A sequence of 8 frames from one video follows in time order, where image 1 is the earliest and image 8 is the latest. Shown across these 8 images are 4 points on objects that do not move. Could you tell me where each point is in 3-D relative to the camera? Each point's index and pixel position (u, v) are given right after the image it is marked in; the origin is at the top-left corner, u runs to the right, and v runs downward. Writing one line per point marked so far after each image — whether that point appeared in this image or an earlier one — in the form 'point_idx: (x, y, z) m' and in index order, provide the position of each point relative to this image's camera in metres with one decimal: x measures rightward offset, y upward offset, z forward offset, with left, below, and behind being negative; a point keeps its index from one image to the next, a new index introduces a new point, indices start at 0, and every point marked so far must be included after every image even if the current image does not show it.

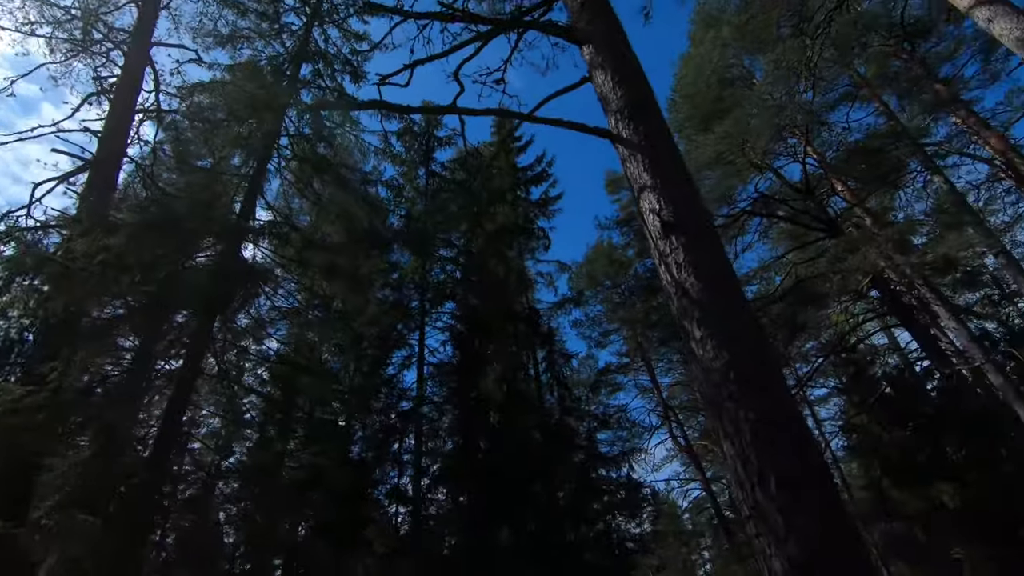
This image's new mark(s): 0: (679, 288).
0: (+1.1, 0.0, +3.6) m
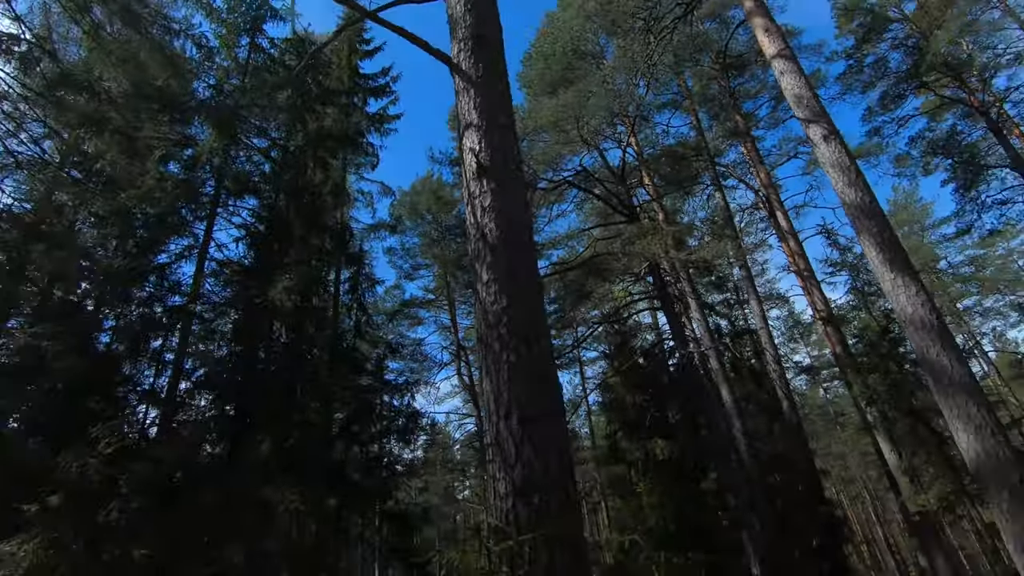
0: (-0.2, +0.4, +3.7) m
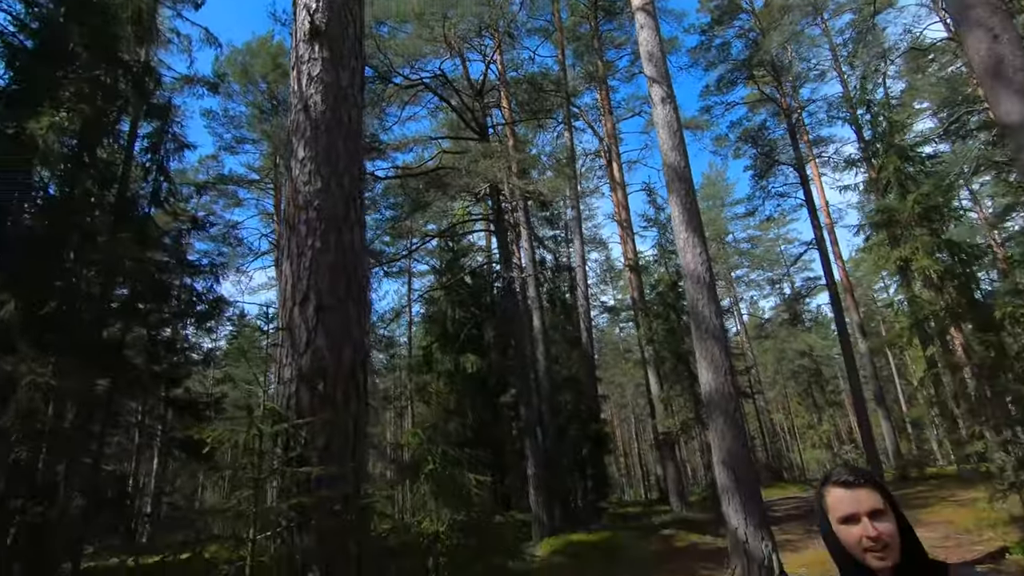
0: (-1.3, +1.2, +3.4) m
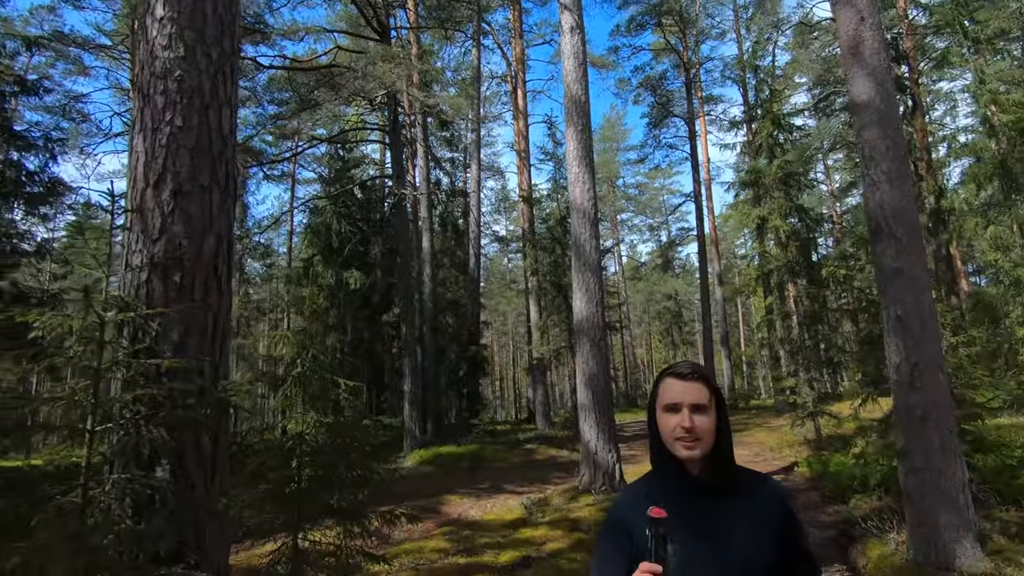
0: (-1.9, +1.8, +2.9) m
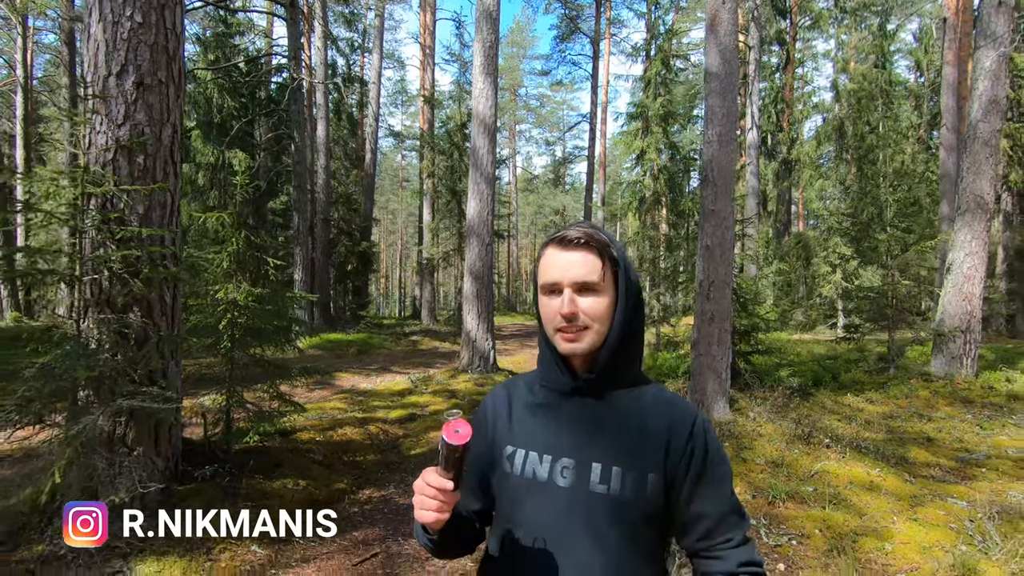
0: (-2.2, +2.5, +3.0) m
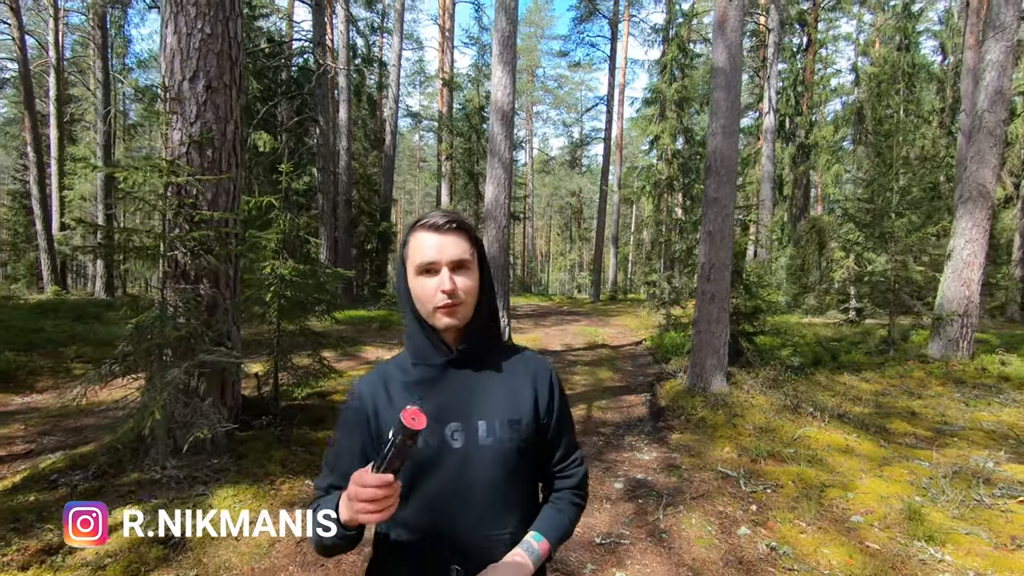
0: (-2.1, +2.7, +3.5) m
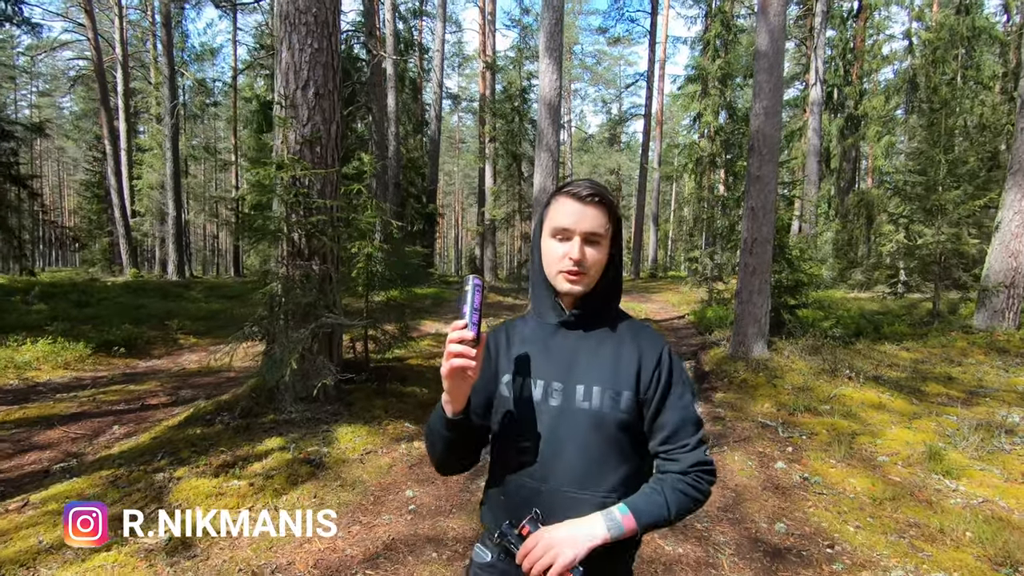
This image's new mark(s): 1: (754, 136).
0: (-1.6, +2.9, +4.1) m
1: (+3.0, +1.9, +6.5) m
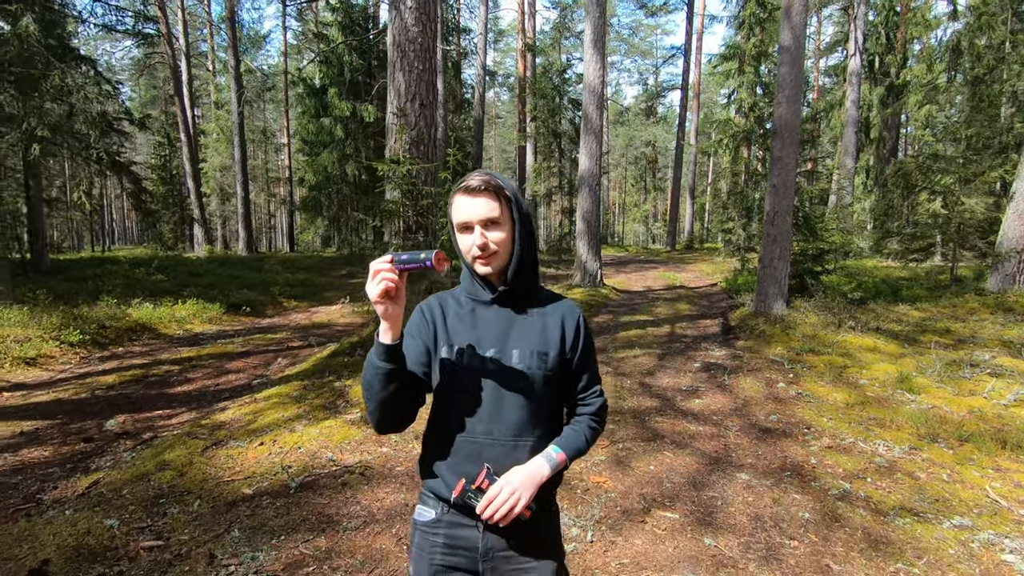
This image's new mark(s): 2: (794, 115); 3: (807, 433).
0: (-1.0, +3.2, +5.4) m
1: (+3.7, +2.3, +7.5) m
2: (+3.9, +2.4, +7.4) m
3: (+2.2, -1.1, +3.9) m
